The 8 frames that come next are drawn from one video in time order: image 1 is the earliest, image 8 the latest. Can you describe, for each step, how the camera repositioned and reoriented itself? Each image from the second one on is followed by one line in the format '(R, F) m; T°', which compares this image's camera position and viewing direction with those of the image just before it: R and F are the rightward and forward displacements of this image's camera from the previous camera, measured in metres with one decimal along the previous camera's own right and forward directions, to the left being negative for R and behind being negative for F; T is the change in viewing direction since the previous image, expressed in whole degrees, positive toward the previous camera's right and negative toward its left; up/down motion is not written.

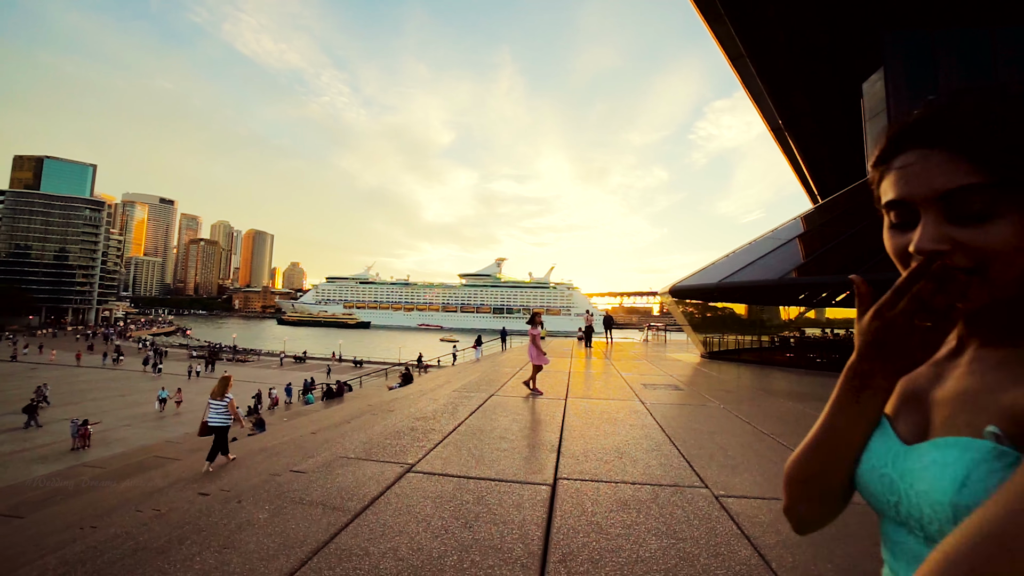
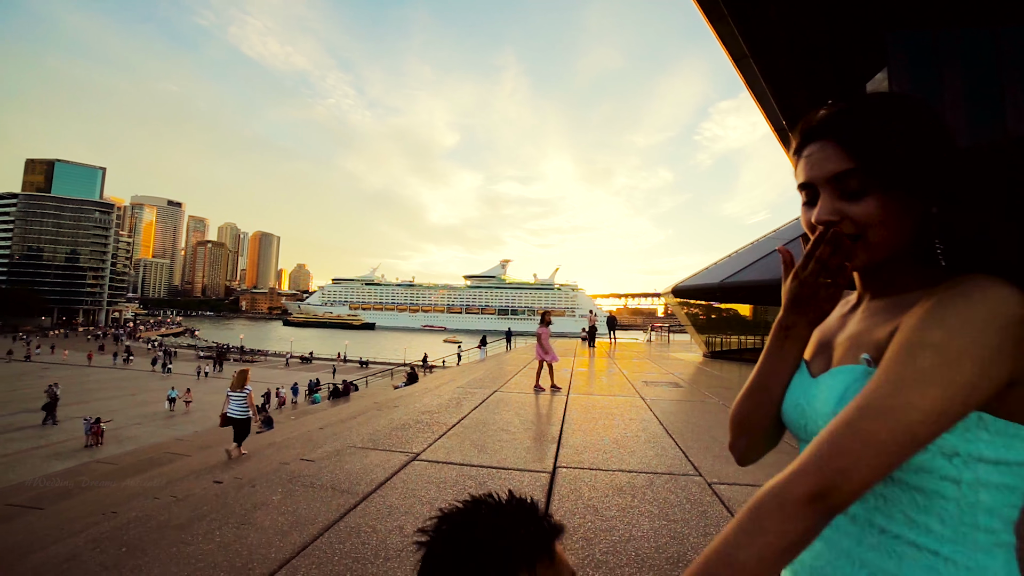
(0.0, -0.1) m; -1°
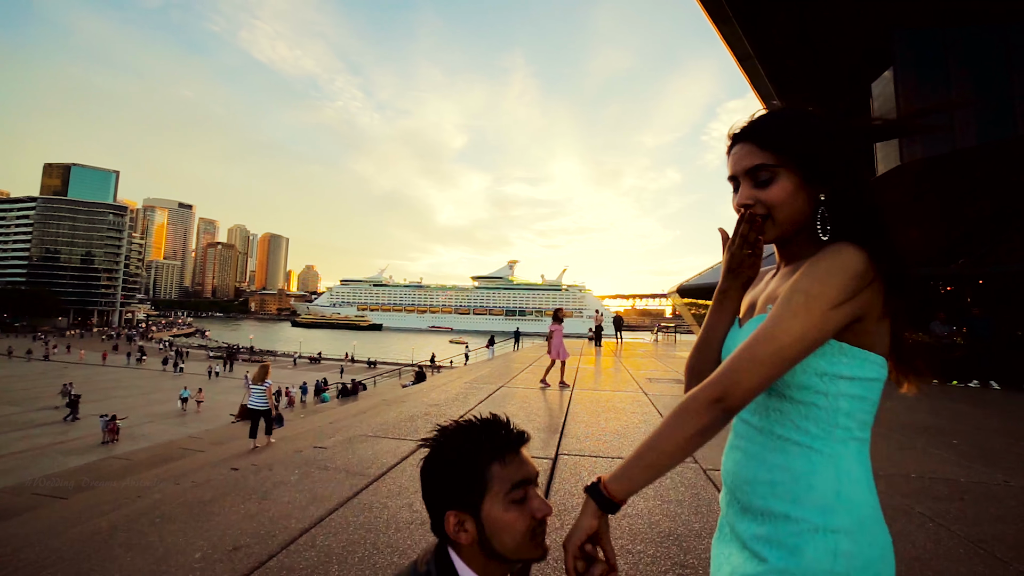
(0.0, -0.1) m; -1°
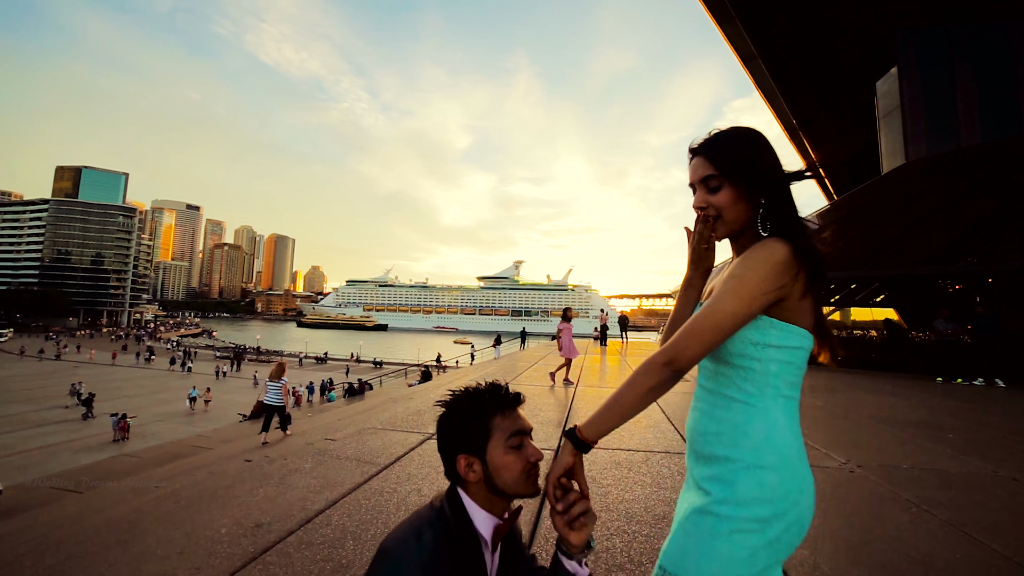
(0.0, -0.1) m; -1°
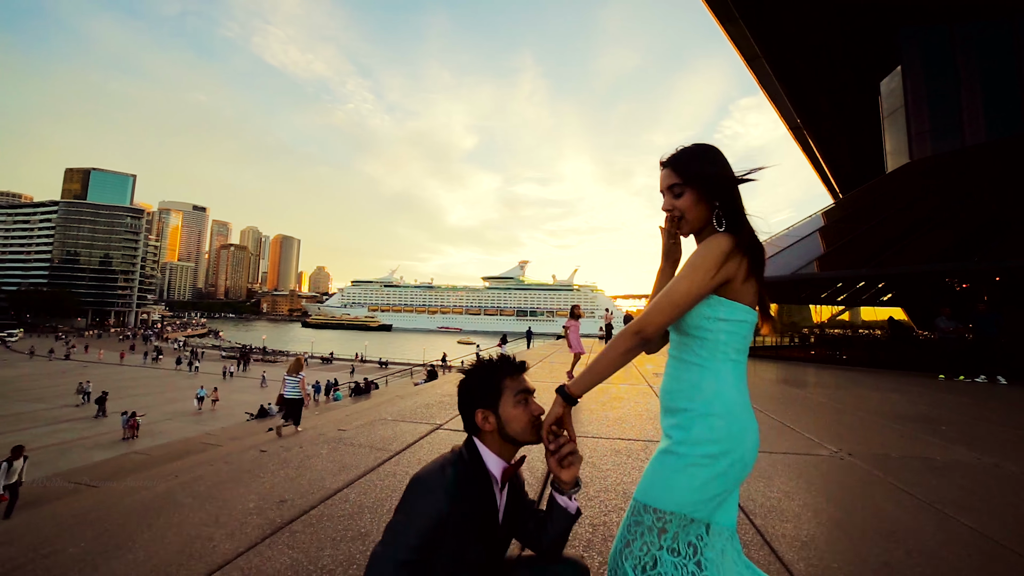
(0.0, -0.1) m; -1°
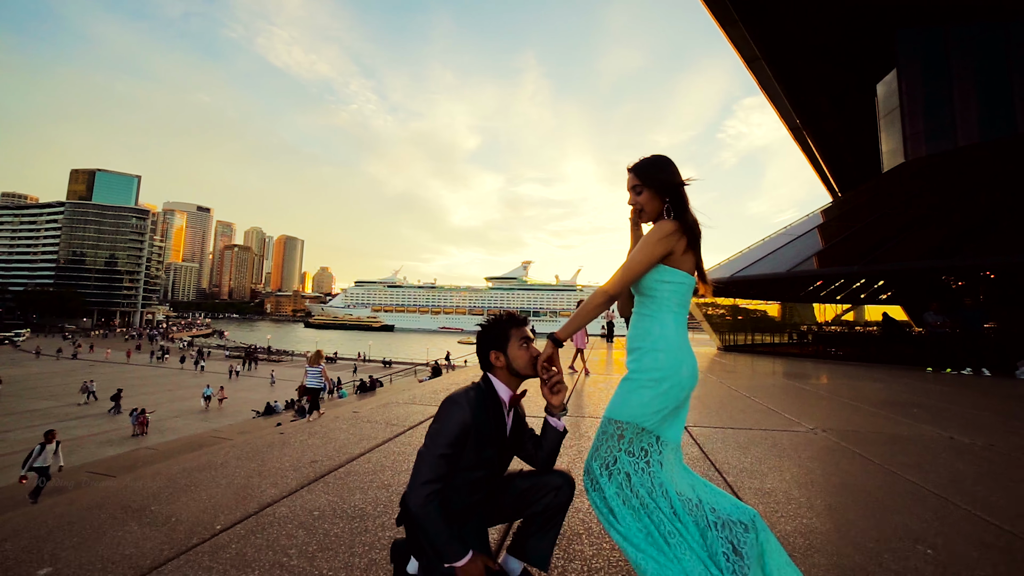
(0.0, -0.3) m; 0°
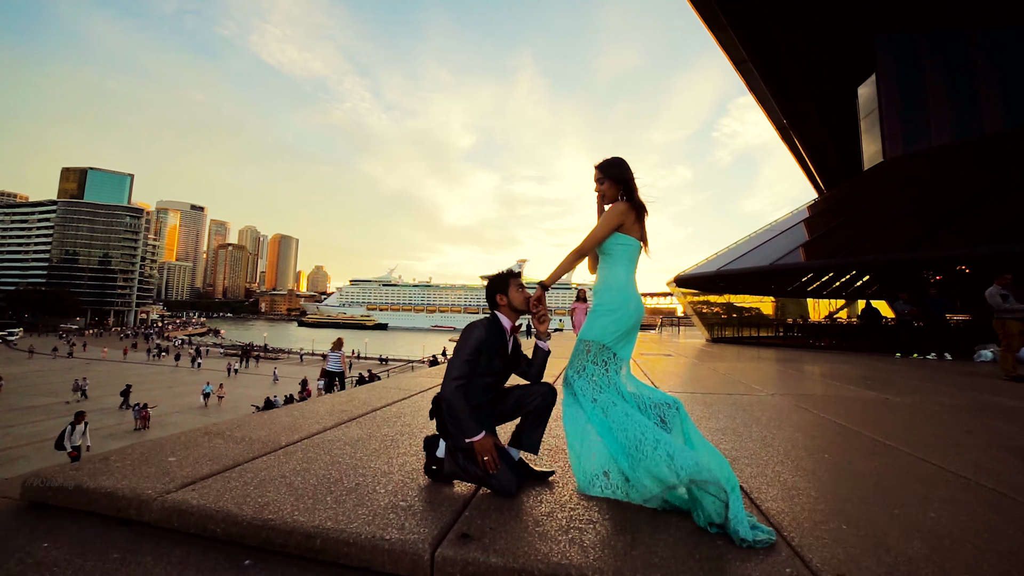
(0.0, -0.5) m; +1°
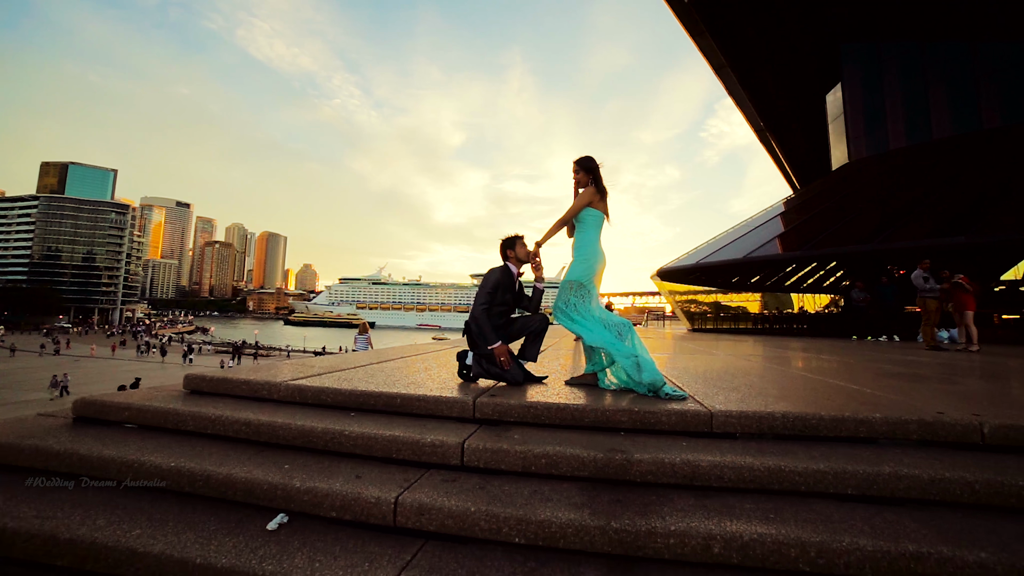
(-0.1, -0.7) m; +1°
